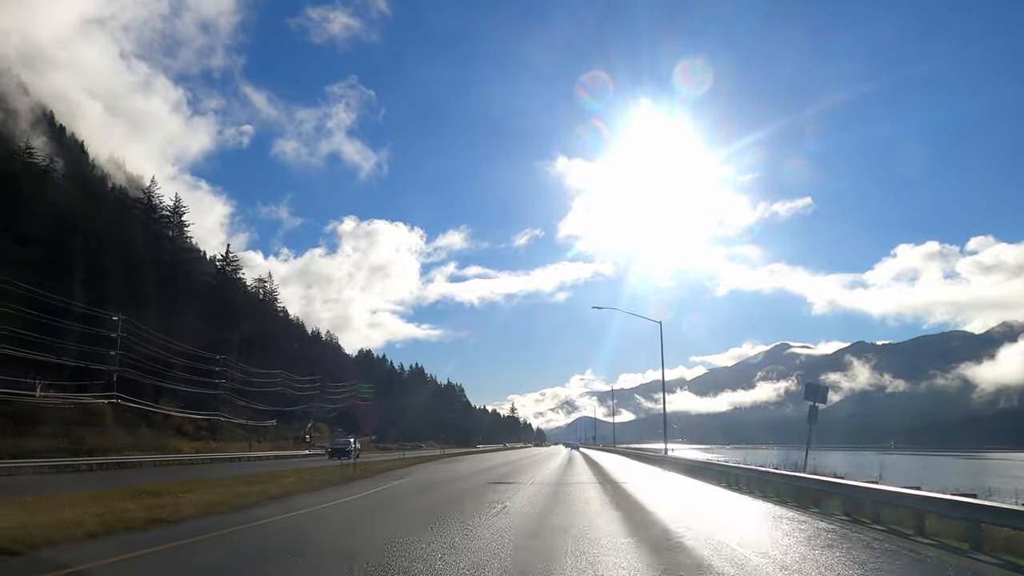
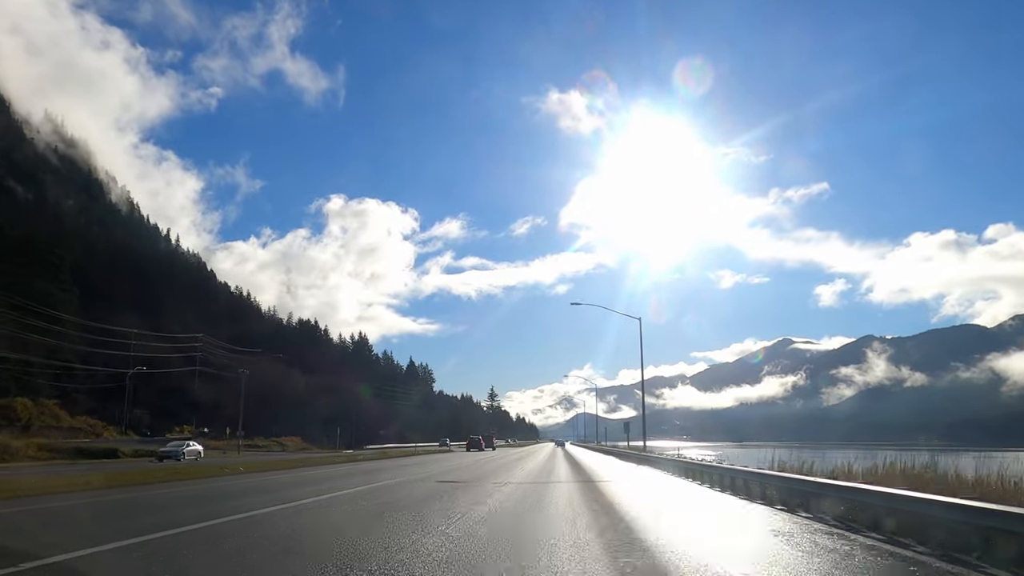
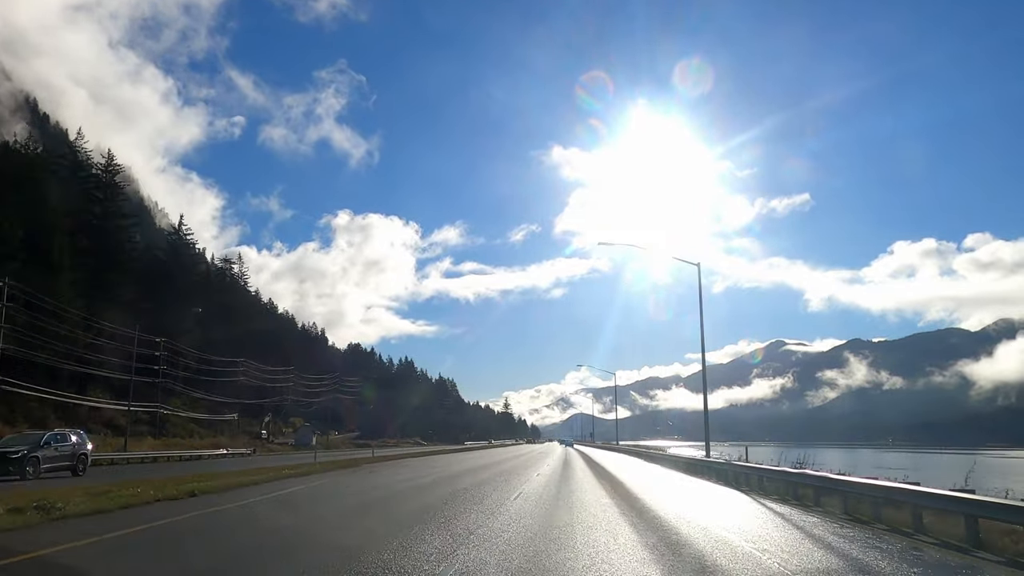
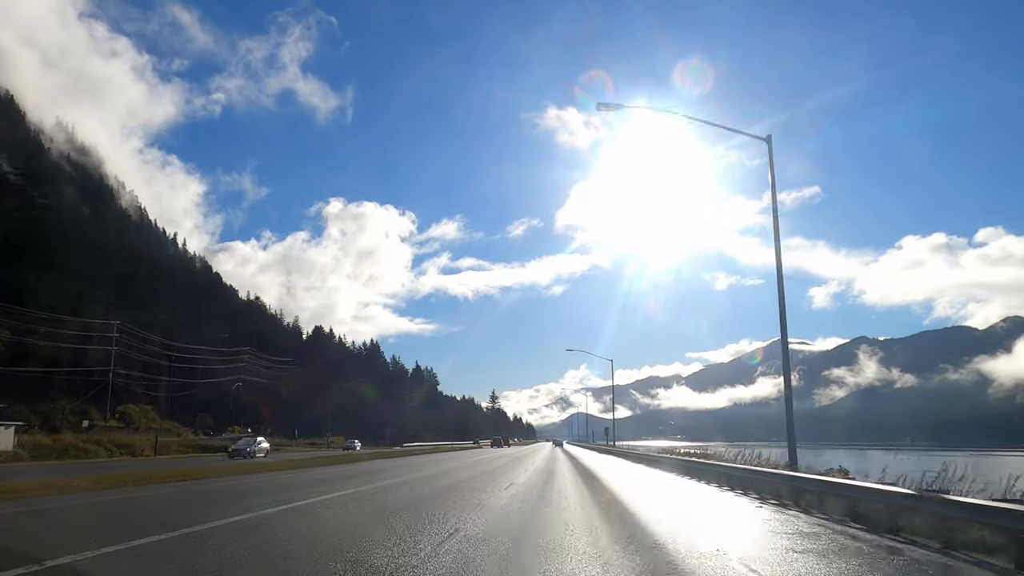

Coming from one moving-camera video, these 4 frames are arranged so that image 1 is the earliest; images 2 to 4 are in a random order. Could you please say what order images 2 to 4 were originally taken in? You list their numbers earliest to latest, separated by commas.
3, 4, 2
